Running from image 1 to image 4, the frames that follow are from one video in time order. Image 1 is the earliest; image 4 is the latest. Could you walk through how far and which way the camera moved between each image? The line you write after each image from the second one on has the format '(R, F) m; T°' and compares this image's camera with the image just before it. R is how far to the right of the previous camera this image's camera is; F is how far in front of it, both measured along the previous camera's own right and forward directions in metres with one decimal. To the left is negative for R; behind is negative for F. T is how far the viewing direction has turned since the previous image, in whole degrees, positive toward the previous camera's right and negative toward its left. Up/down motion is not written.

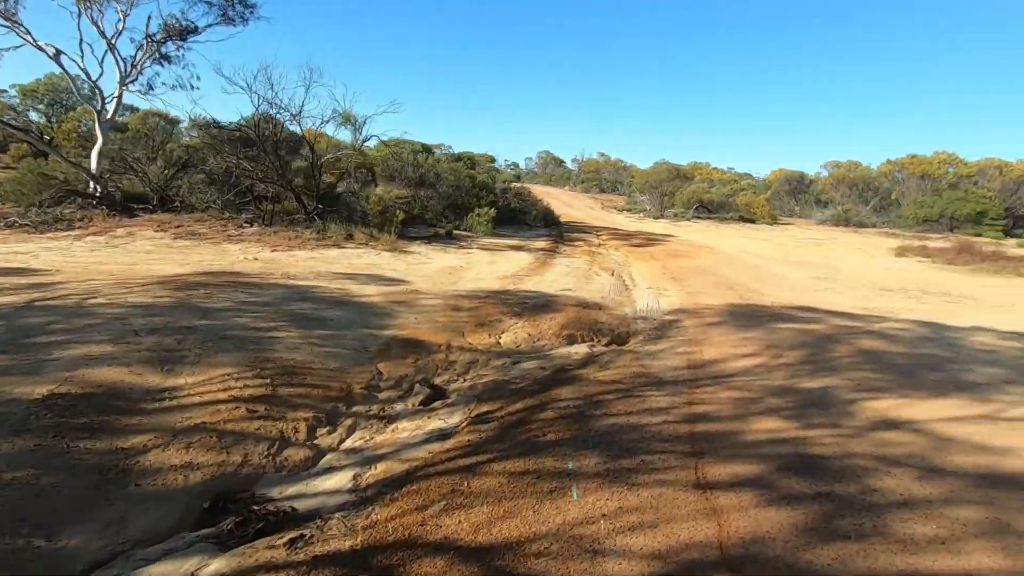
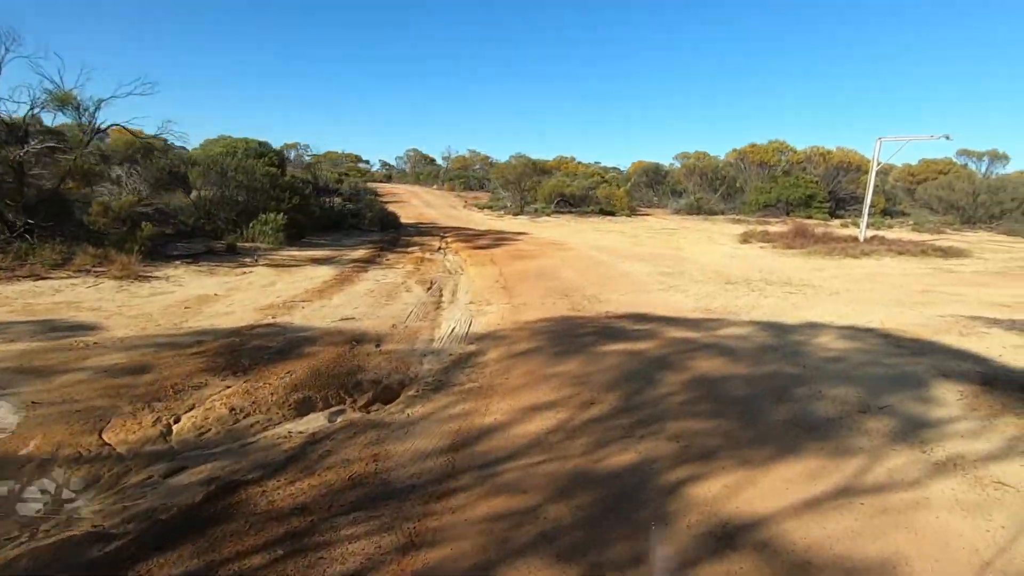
(+1.7, +2.1) m; +12°
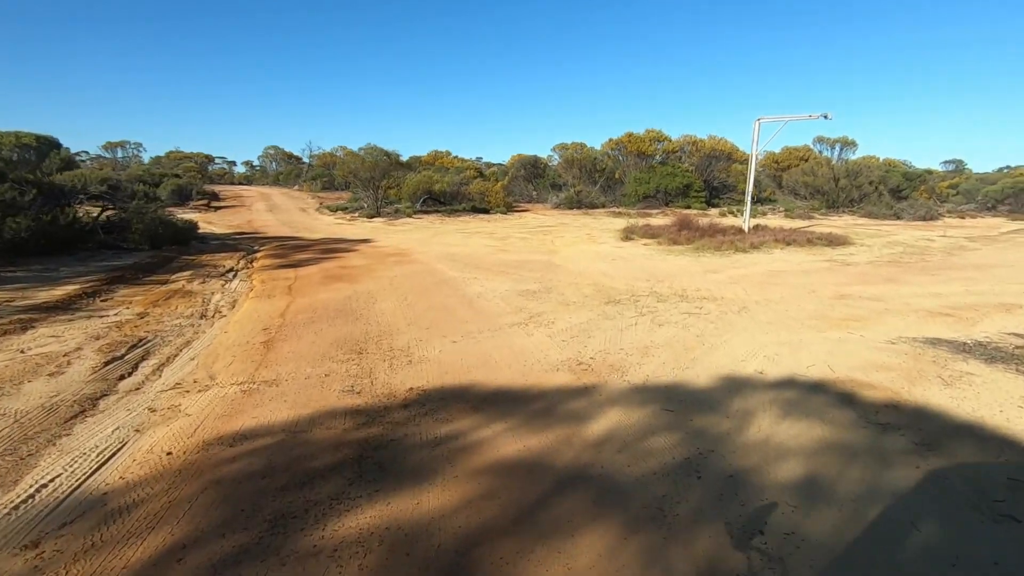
(+1.5, +3.5) m; +11°
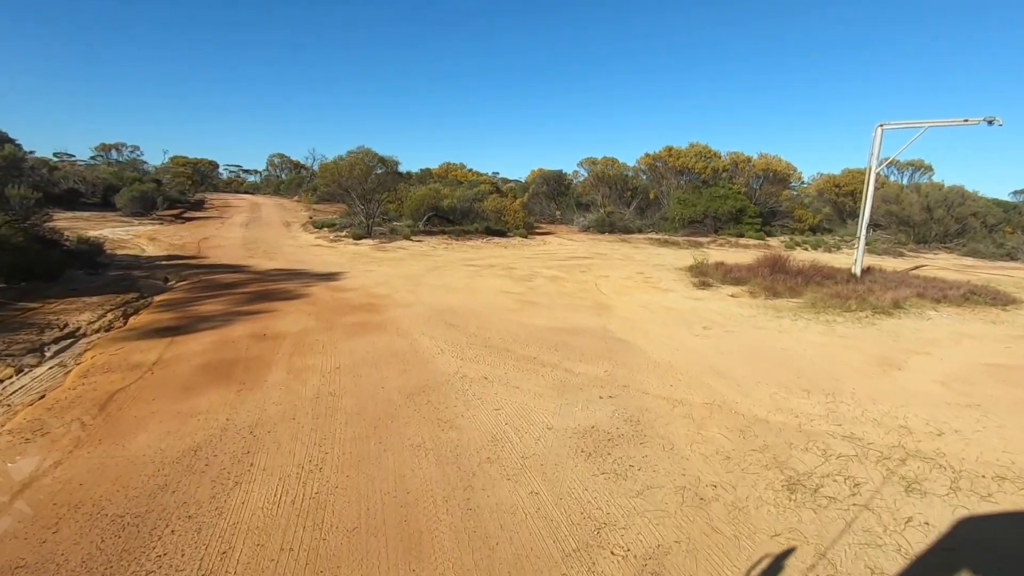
(-0.3, +4.9) m; -1°
